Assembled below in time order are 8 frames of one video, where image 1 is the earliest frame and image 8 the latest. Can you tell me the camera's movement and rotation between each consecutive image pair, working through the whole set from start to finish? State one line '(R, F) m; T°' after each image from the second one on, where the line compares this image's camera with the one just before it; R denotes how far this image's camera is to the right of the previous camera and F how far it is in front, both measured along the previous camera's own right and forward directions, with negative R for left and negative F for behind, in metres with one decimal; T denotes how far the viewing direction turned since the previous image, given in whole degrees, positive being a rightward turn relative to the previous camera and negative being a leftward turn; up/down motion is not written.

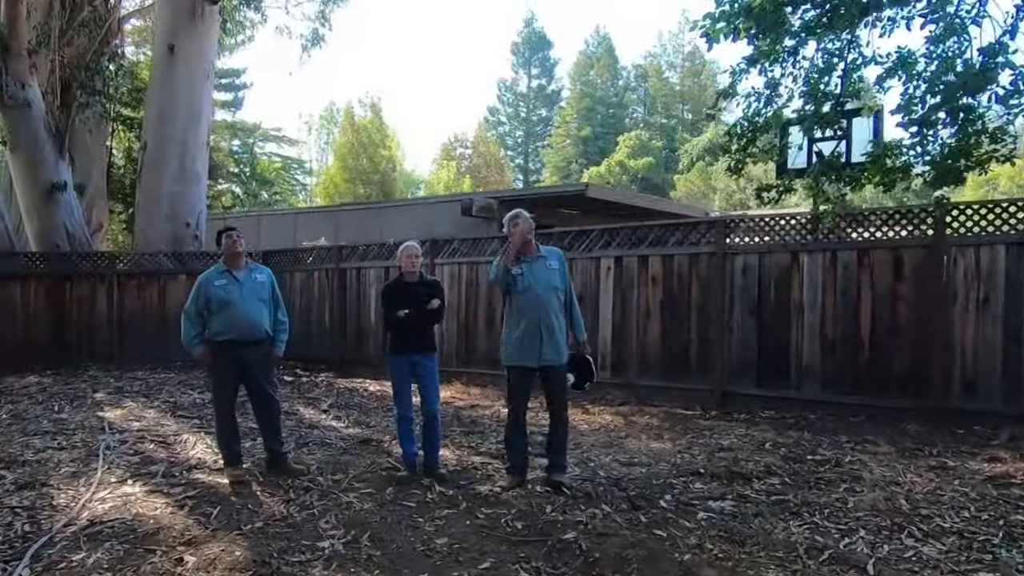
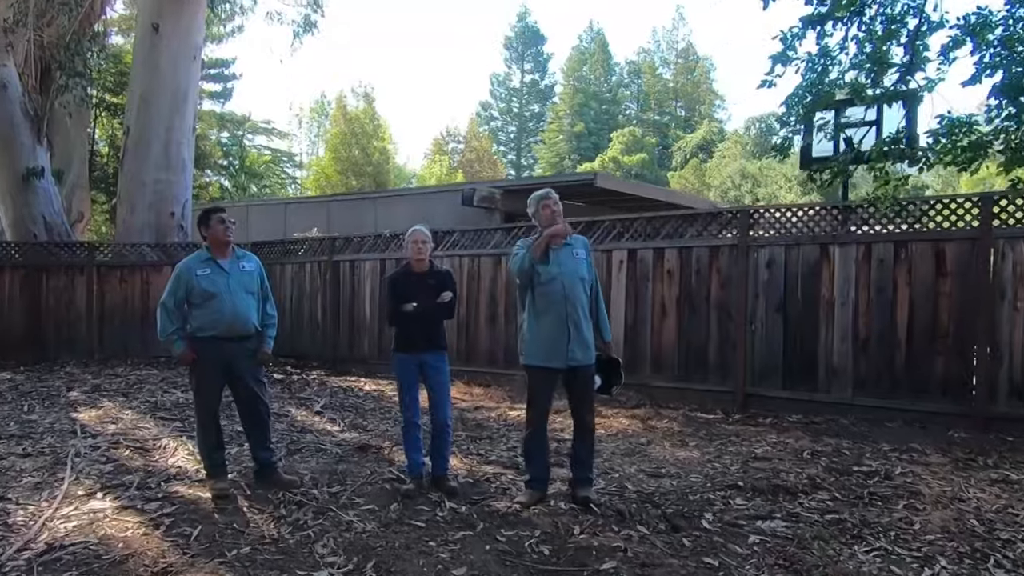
(-0.2, +0.6) m; +1°
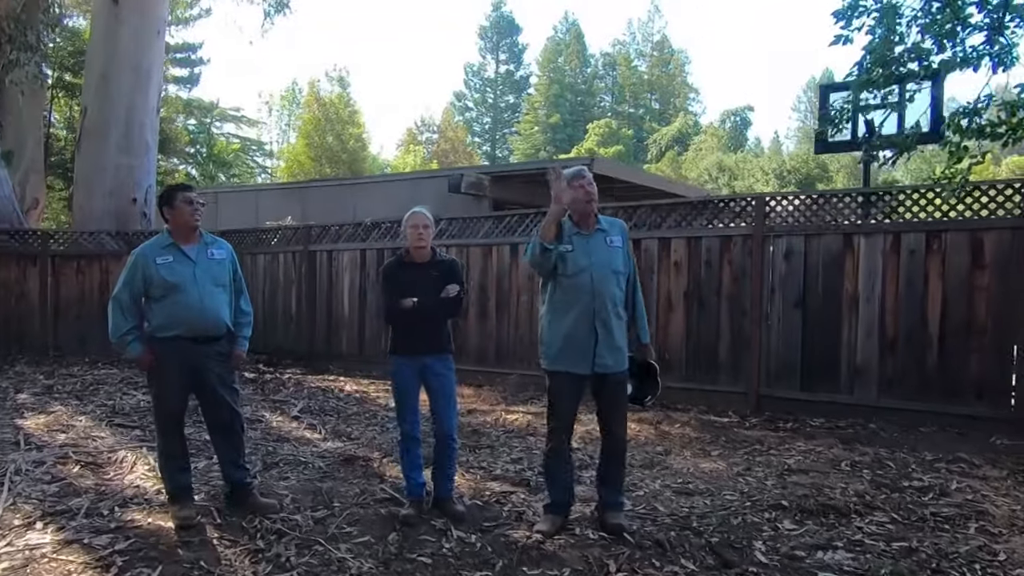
(-0.2, +0.6) m; +2°
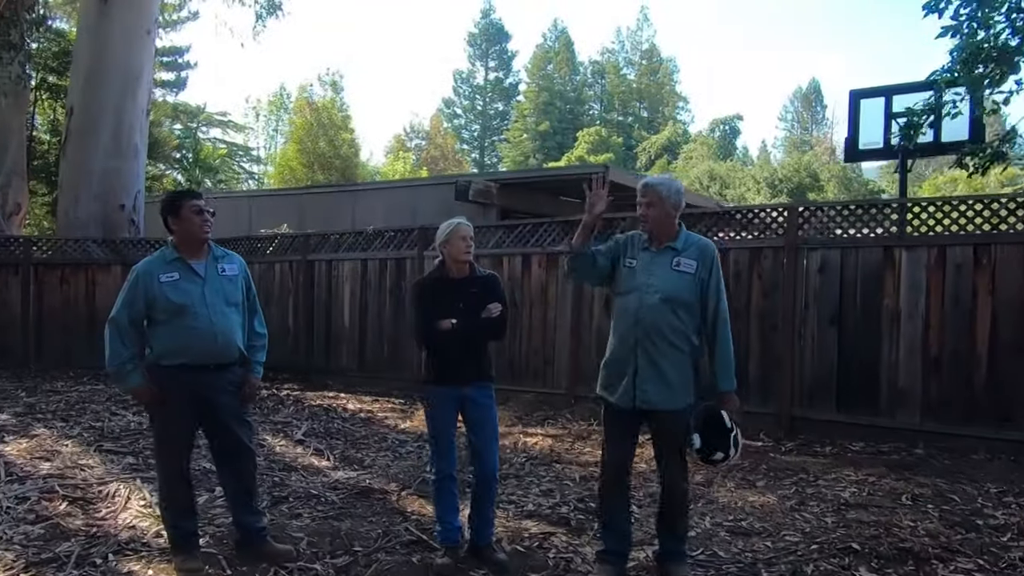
(-0.3, +0.4) m; +1°
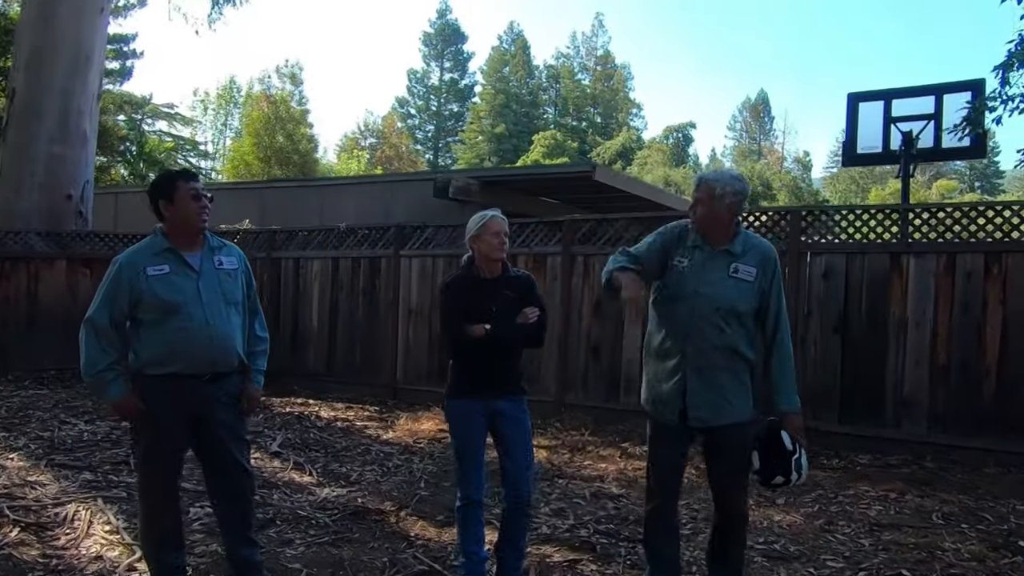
(-0.4, +0.4) m; +4°
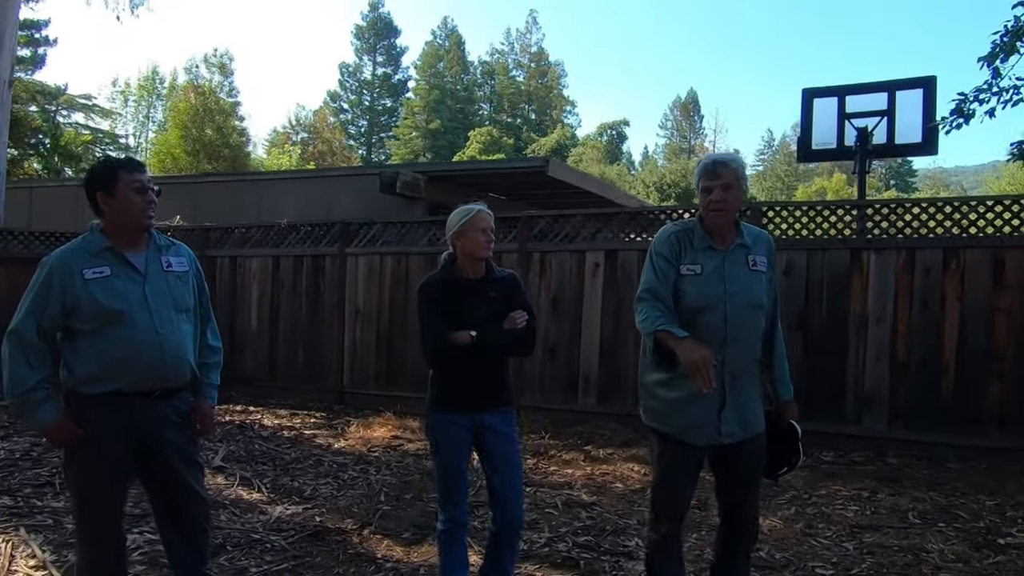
(-0.2, +0.3) m; +5°
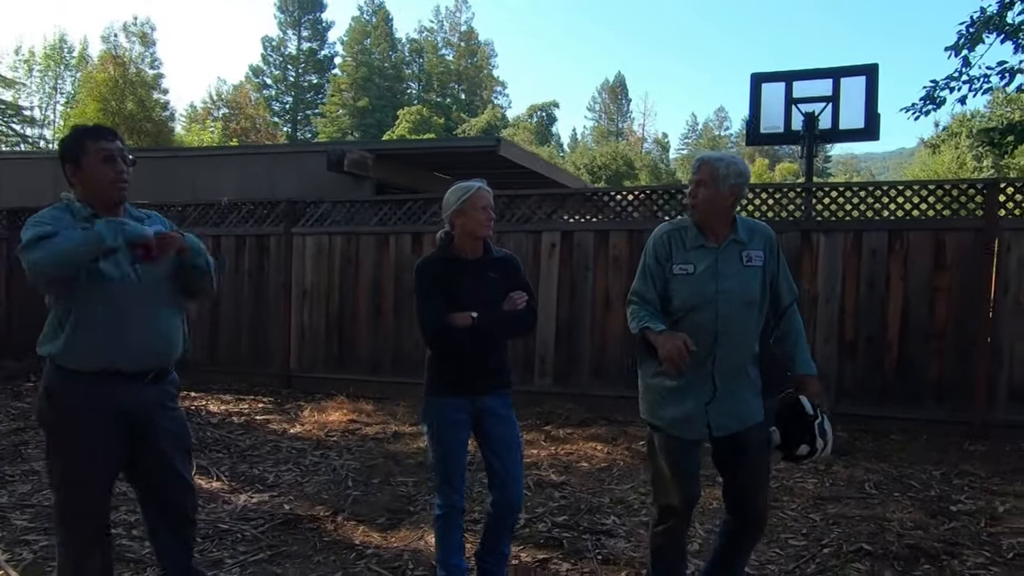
(-0.3, +0.1) m; +5°
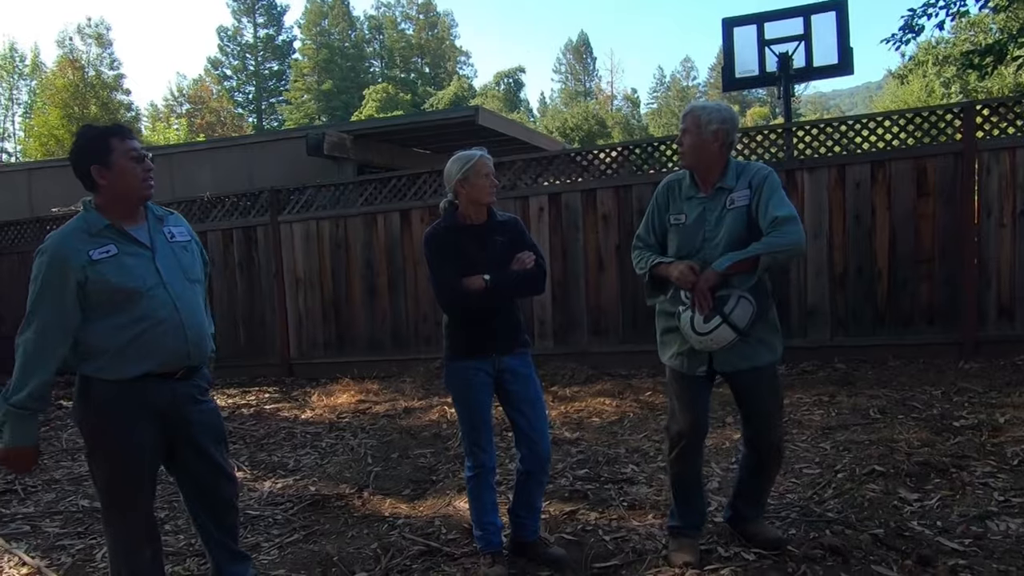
(-0.1, -0.1) m; +1°
